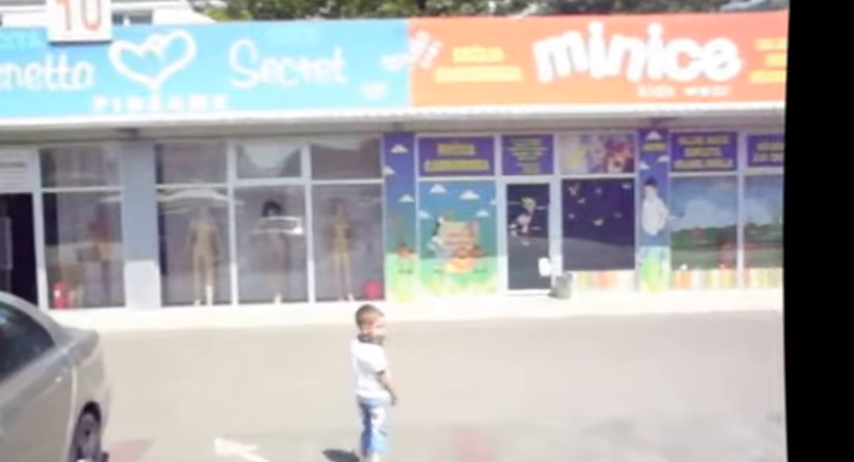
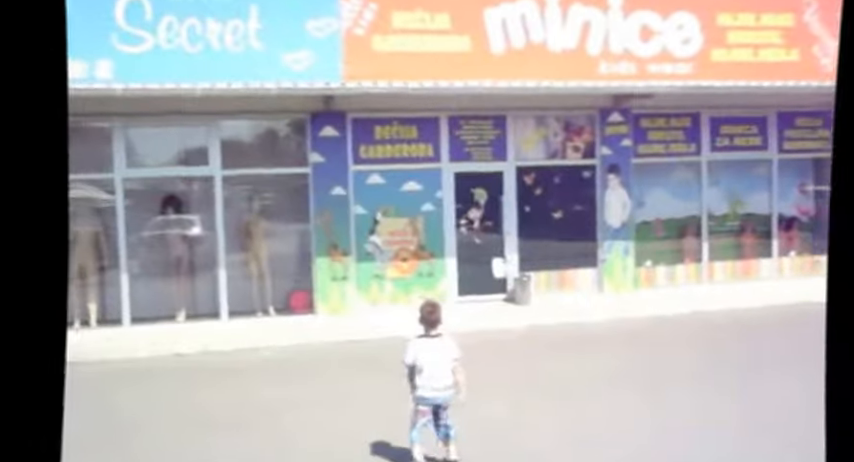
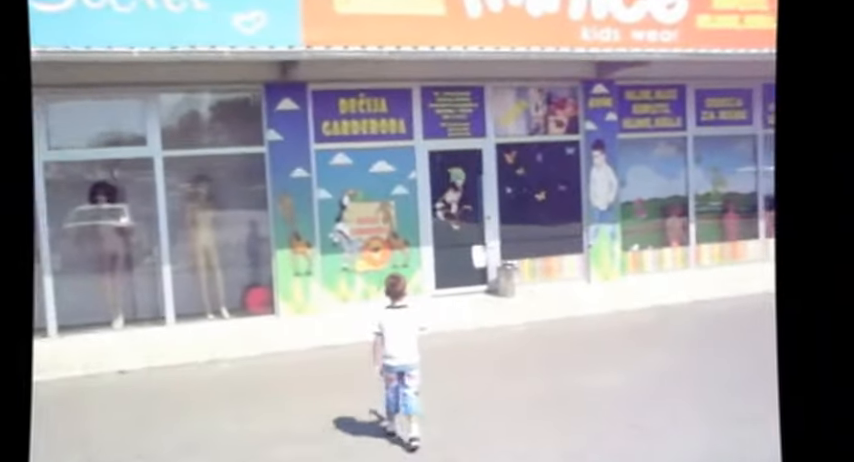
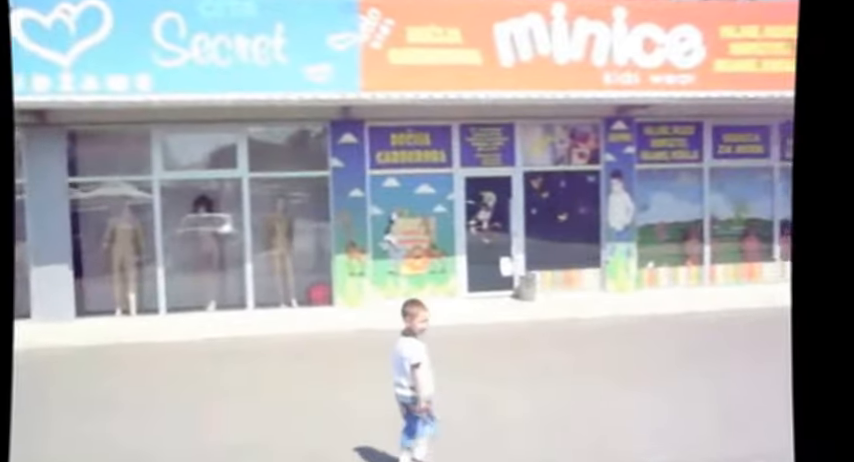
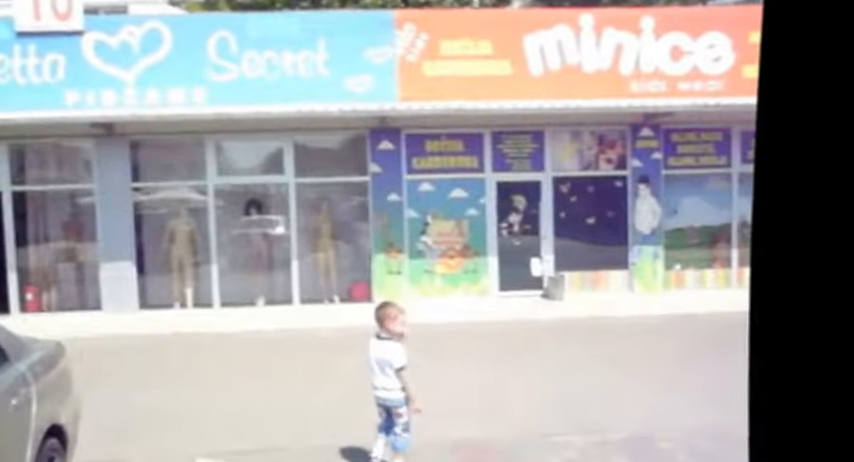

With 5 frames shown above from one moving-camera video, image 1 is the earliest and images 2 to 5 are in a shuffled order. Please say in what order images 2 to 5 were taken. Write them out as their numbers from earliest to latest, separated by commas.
5, 4, 2, 3
